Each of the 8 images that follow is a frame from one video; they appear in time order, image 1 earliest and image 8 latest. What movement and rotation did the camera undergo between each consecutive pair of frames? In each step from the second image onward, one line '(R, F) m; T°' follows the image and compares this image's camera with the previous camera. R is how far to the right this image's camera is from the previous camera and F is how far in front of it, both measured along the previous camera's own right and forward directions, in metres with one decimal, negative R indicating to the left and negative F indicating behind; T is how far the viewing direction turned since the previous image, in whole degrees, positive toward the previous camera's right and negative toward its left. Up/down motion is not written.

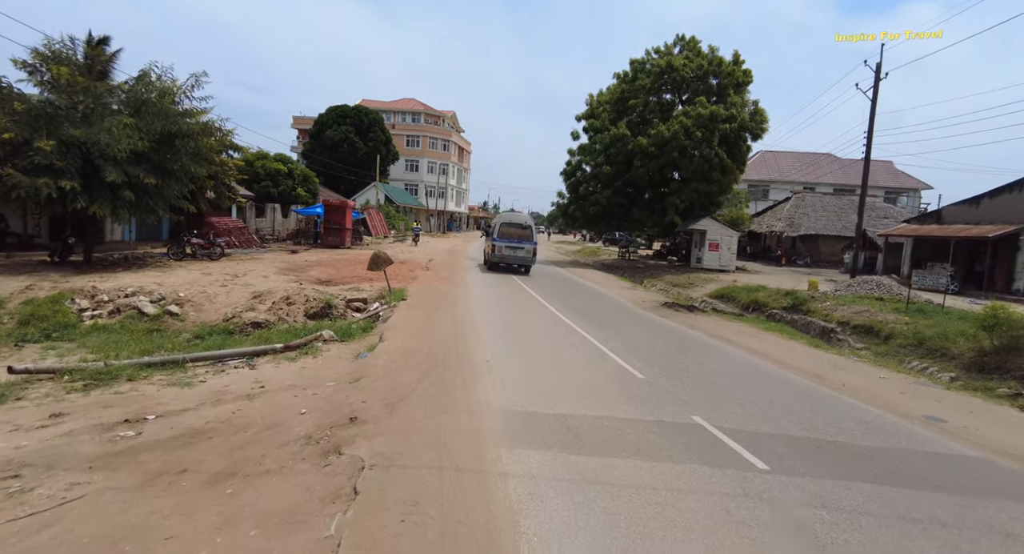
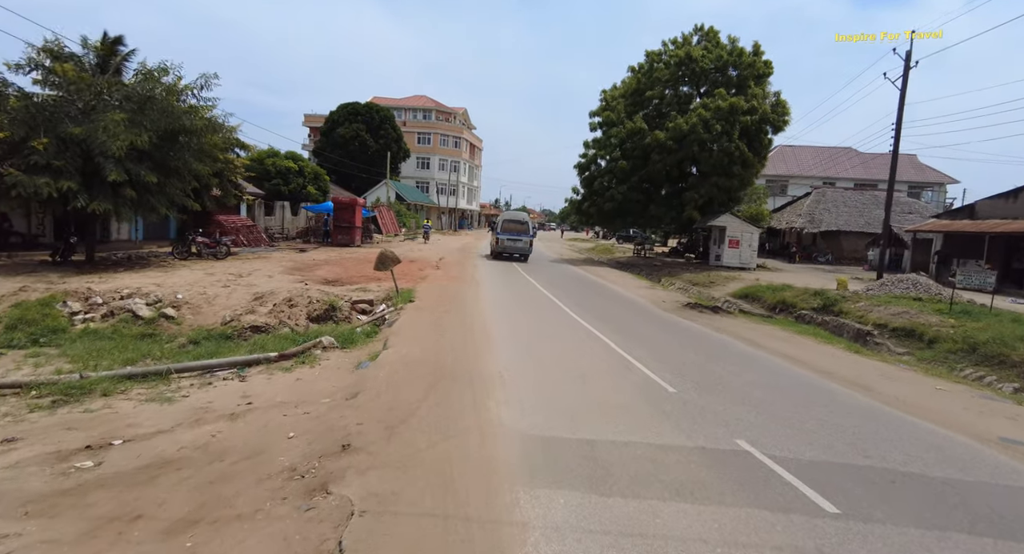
(-0.1, +0.7) m; -1°
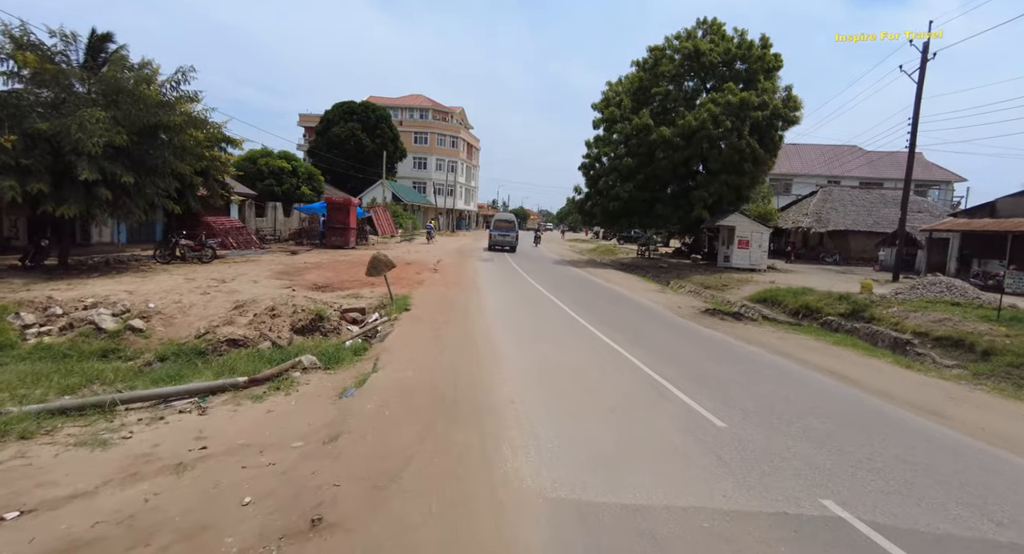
(-0.2, +1.1) m; 0°
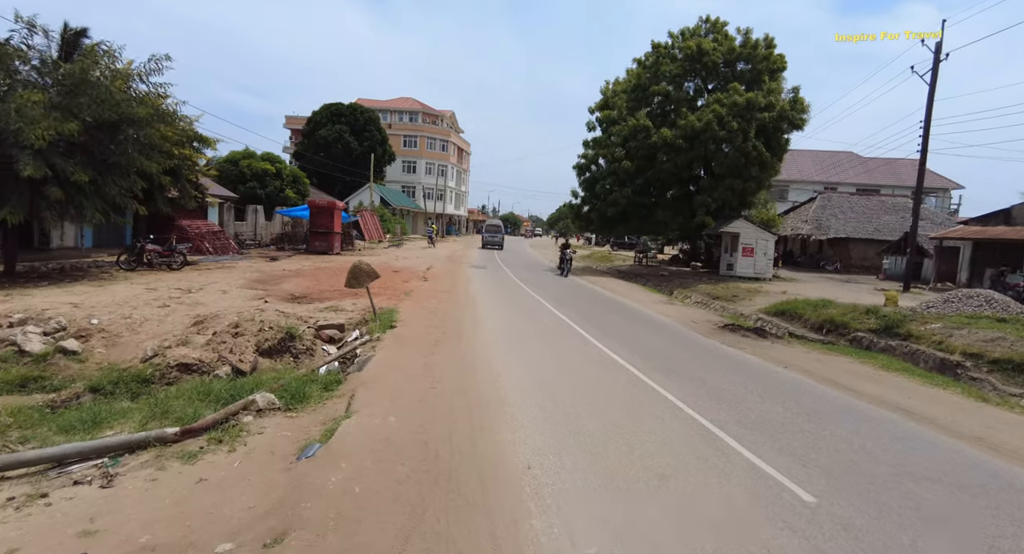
(-0.2, +1.4) m; +1°
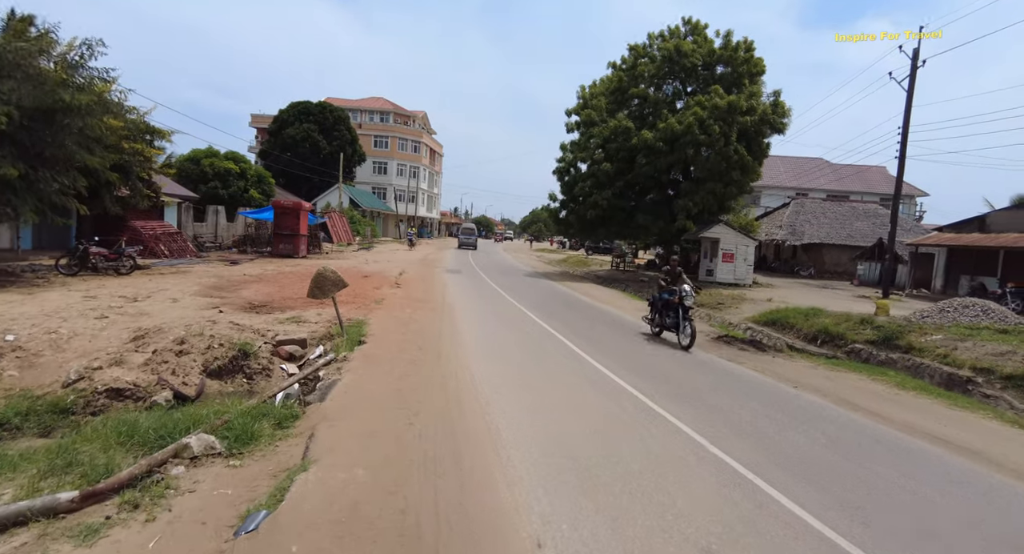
(-0.2, +0.9) m; +3°
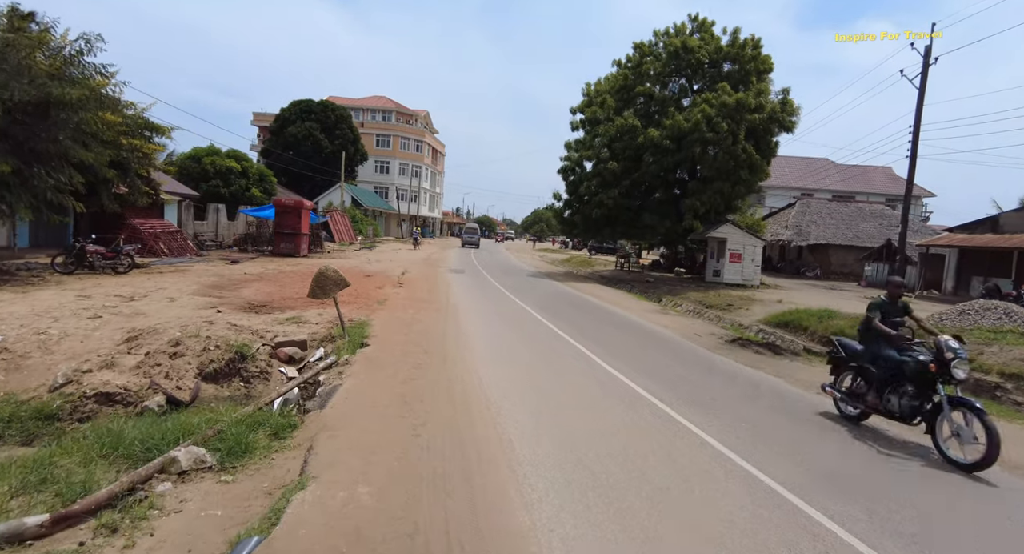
(-0.1, +0.4) m; 0°
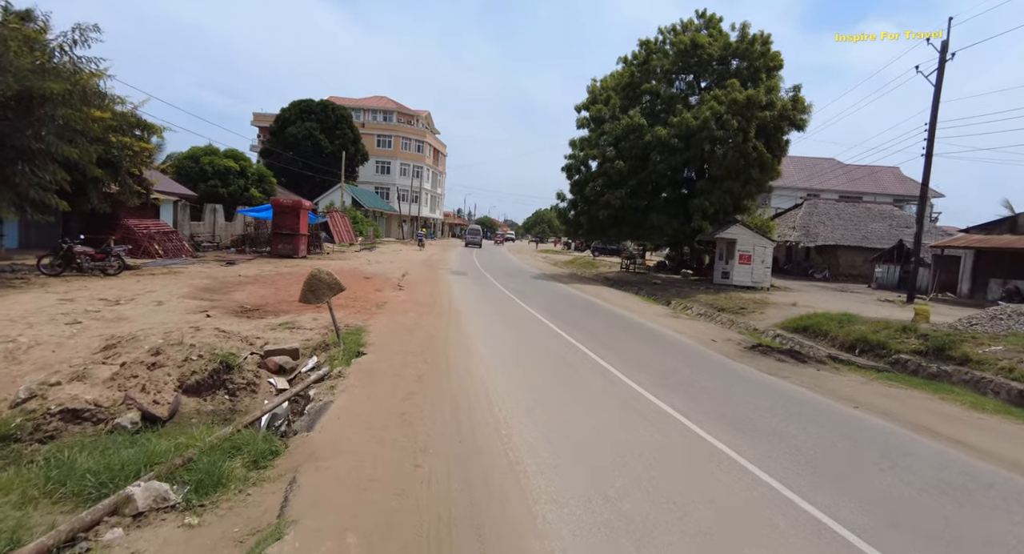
(-0.1, +0.6) m; 0°
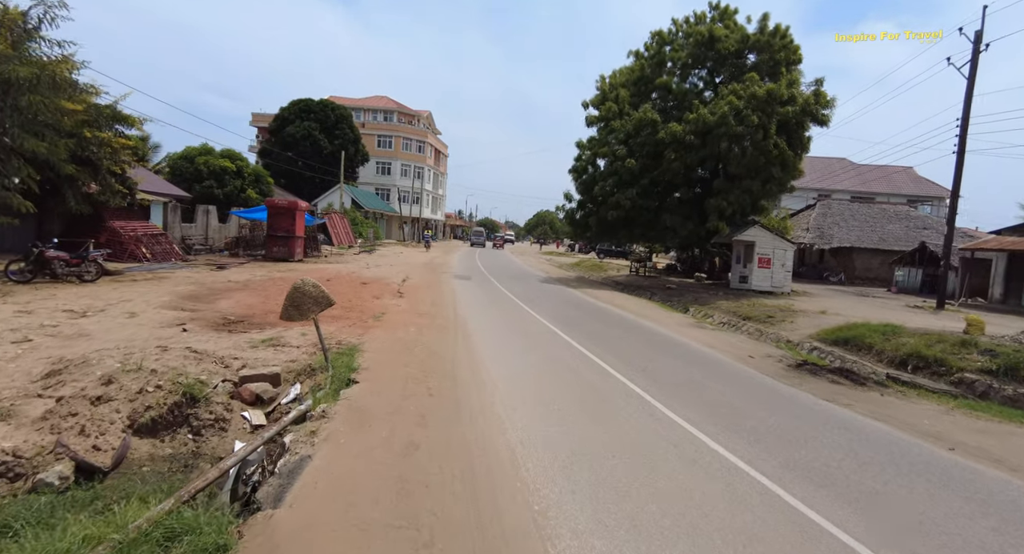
(-0.3, +1.2) m; 0°
